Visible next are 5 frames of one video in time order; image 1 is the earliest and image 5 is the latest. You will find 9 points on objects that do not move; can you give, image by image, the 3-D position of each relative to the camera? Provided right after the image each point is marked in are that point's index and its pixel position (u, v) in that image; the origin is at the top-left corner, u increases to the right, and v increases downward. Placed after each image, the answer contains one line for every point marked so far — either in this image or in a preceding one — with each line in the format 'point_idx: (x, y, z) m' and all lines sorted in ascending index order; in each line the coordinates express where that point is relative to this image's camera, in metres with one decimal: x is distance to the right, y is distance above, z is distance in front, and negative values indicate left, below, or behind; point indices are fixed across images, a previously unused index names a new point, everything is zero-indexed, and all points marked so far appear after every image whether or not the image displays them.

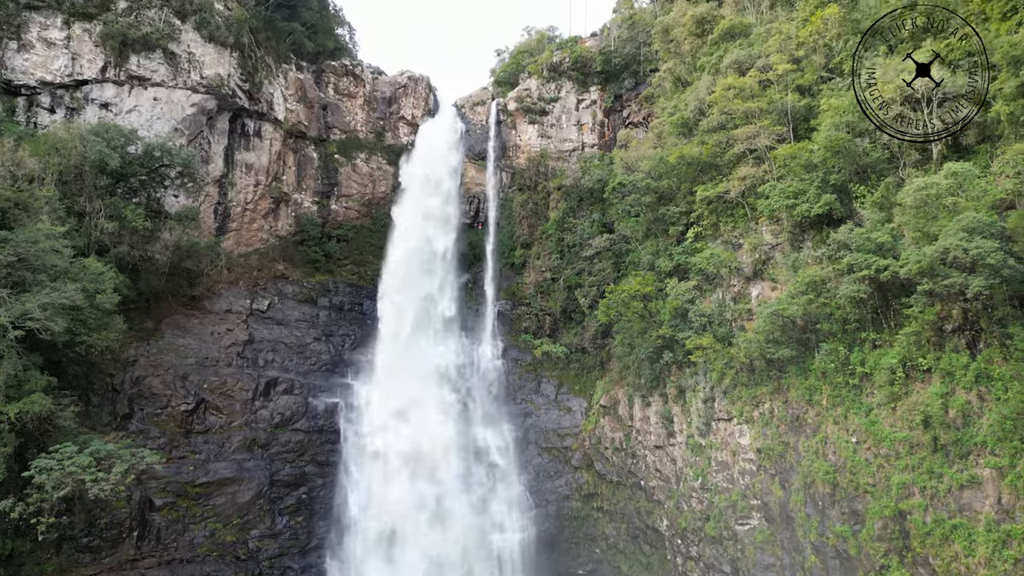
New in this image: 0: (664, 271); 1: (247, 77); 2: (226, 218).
0: (+3.3, +0.4, +15.6) m
1: (-7.1, +5.7, +19.5) m
2: (-7.5, +1.9, +19.0) m
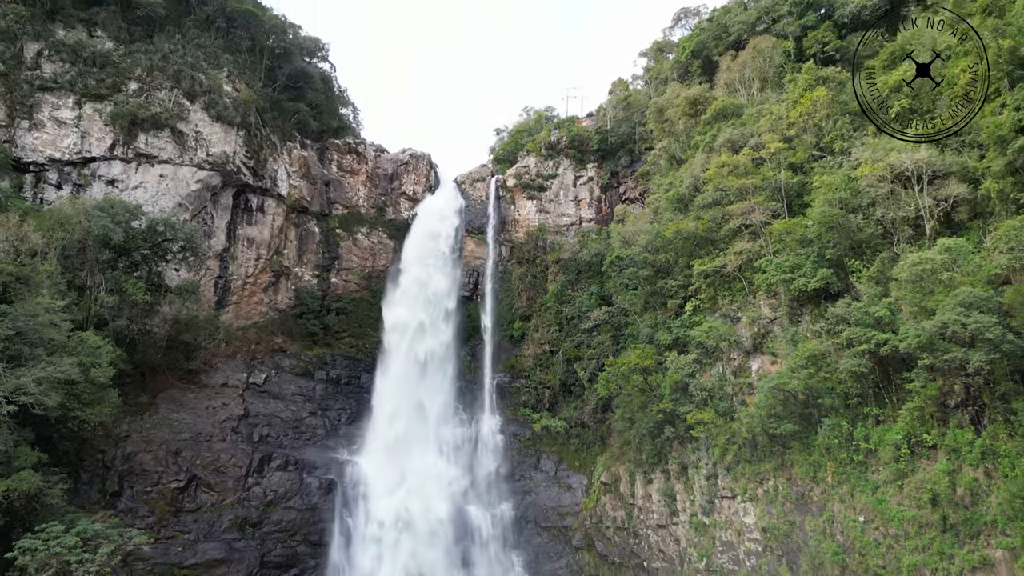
0: (+3.2, -1.2, +15.6) m
1: (-7.2, +3.7, +20.0) m
2: (-7.5, -0.1, +19.1) m
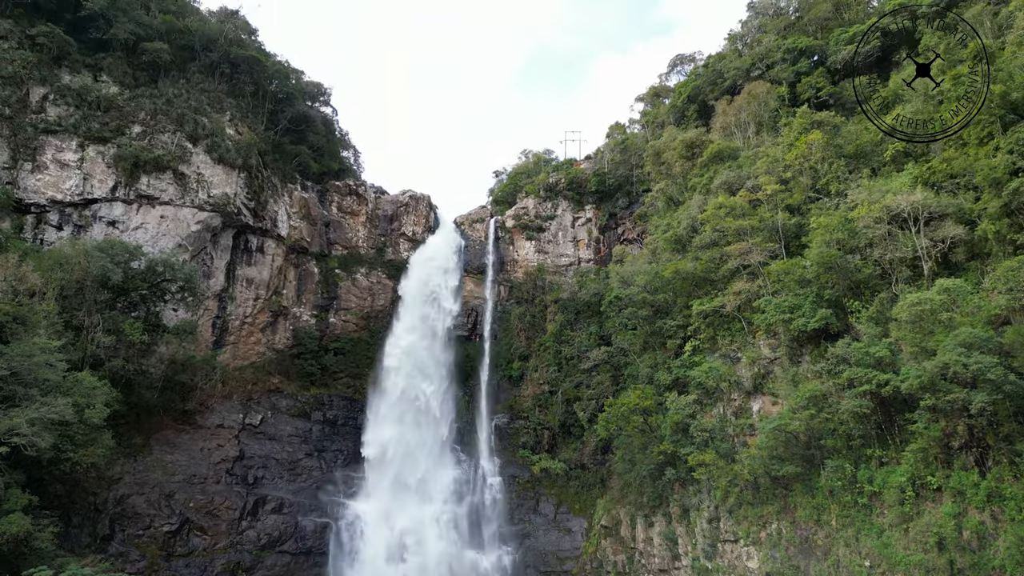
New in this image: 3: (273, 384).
0: (+3.2, -2.1, +15.5) m
1: (-7.2, +2.6, +20.1) m
2: (-7.5, -1.1, +19.1) m
3: (-6.6, -2.6, +19.9) m
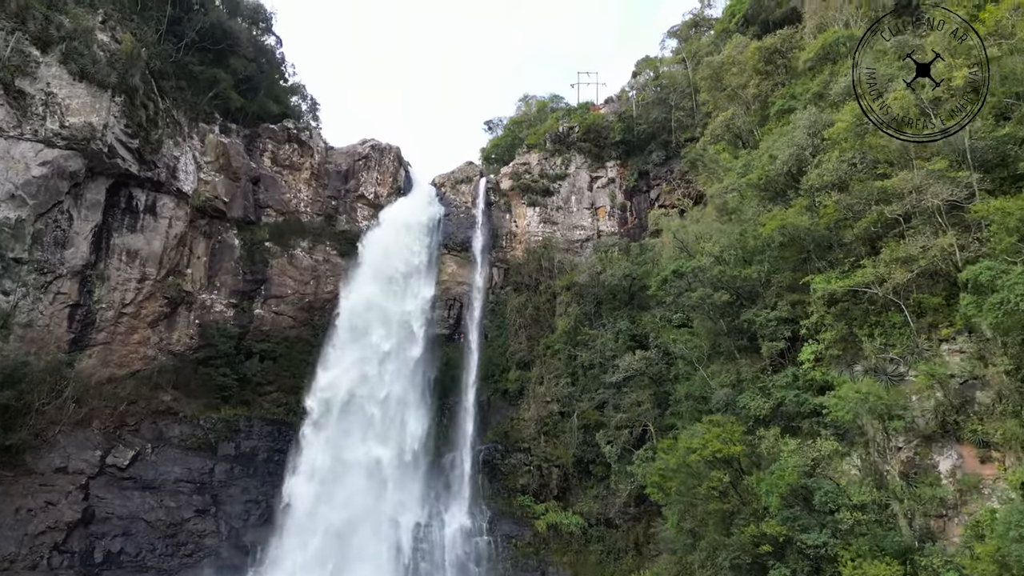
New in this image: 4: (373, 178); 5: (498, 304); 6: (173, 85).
0: (+3.2, -1.6, +9.4) m
1: (-7.3, +3.0, +14.0) m
2: (-7.6, -0.7, +13.0) m
3: (-6.6, -2.2, +13.8) m
4: (-3.6, +2.8, +18.9) m
5: (-0.3, -0.4, +17.9) m
6: (-7.2, +4.3, +15.4) m
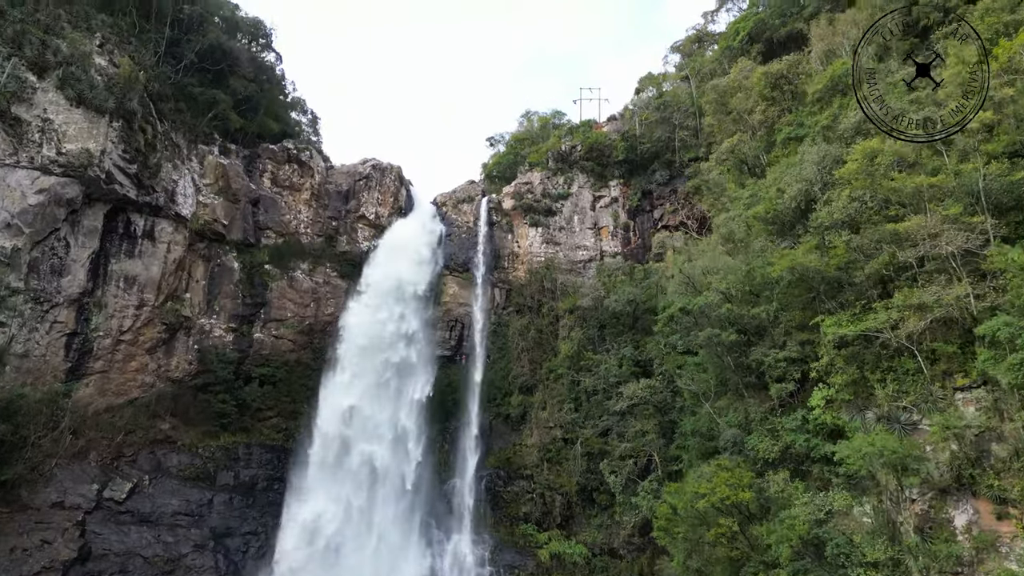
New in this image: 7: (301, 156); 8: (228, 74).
0: (+3.2, -2.2, +9.3) m
1: (-7.2, +2.5, +13.8) m
2: (-7.6, -1.2, +12.8) m
3: (-6.6, -2.7, +13.6) m
4: (-3.5, +2.3, +18.7) m
5: (-0.3, -0.9, +17.7) m
6: (-7.2, +3.8, +15.3) m
7: (-5.1, +3.2, +17.7) m
8: (-6.6, +4.9, +16.8) m
